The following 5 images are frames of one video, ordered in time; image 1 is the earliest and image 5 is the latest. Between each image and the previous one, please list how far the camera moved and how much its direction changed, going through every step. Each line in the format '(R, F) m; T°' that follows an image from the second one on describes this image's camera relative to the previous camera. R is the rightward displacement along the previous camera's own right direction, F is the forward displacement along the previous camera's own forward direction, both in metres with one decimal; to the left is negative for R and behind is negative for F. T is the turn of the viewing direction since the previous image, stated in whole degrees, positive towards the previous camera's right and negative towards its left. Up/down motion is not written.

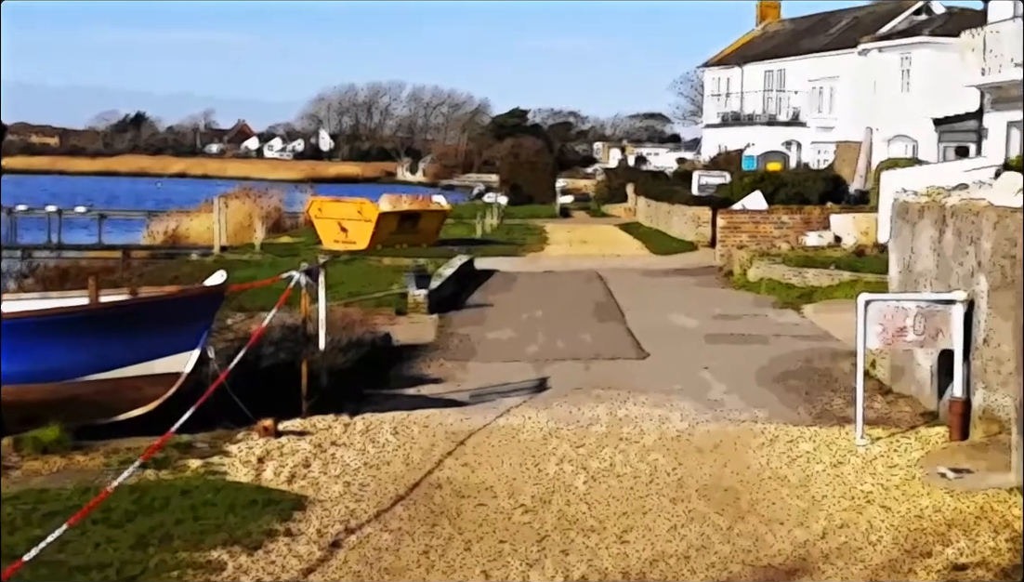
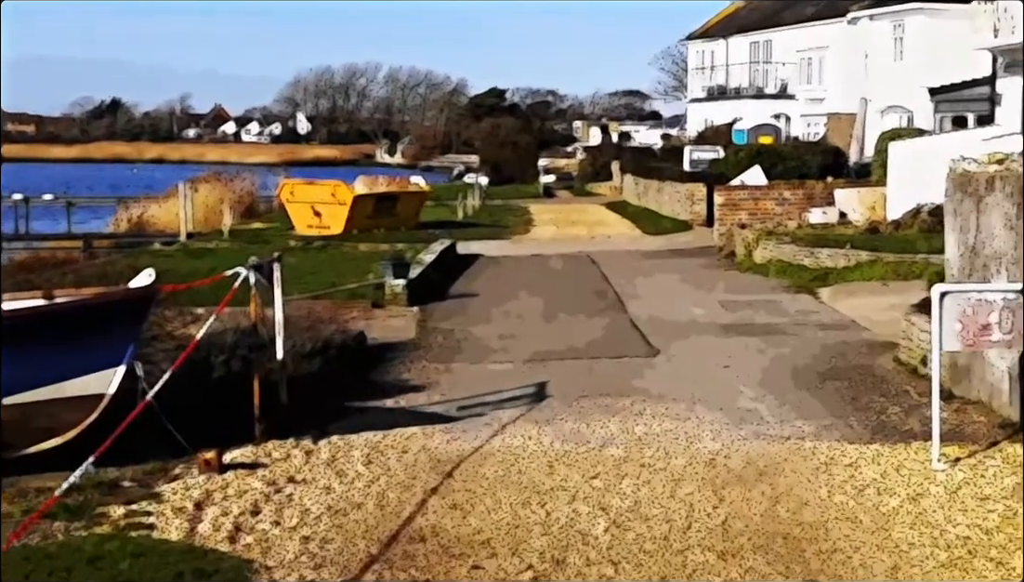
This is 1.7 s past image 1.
(-0.1, +1.9) m; +1°
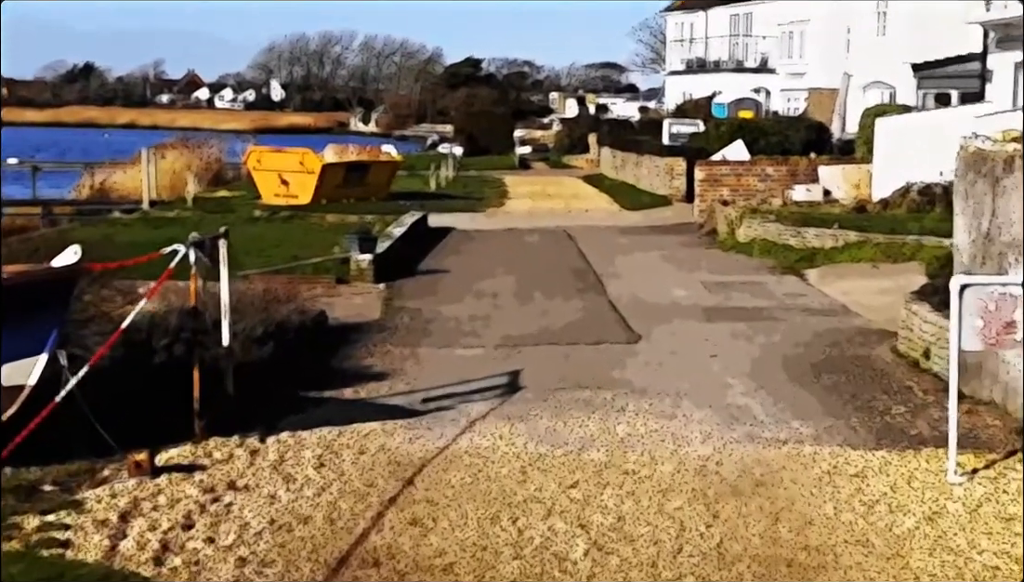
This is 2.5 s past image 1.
(0.0, +0.9) m; +1°
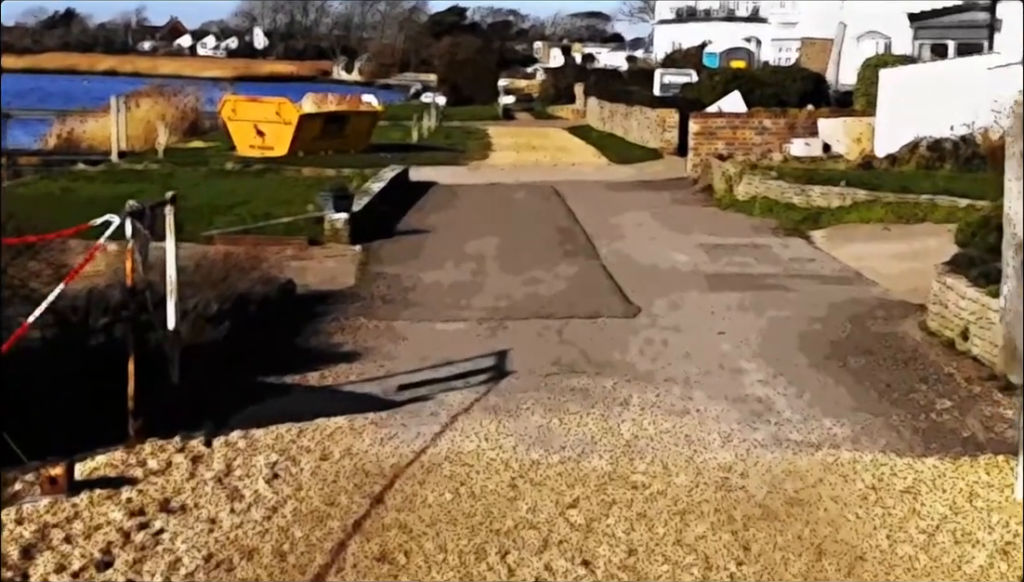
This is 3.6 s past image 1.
(0.0, +1.2) m; +1°
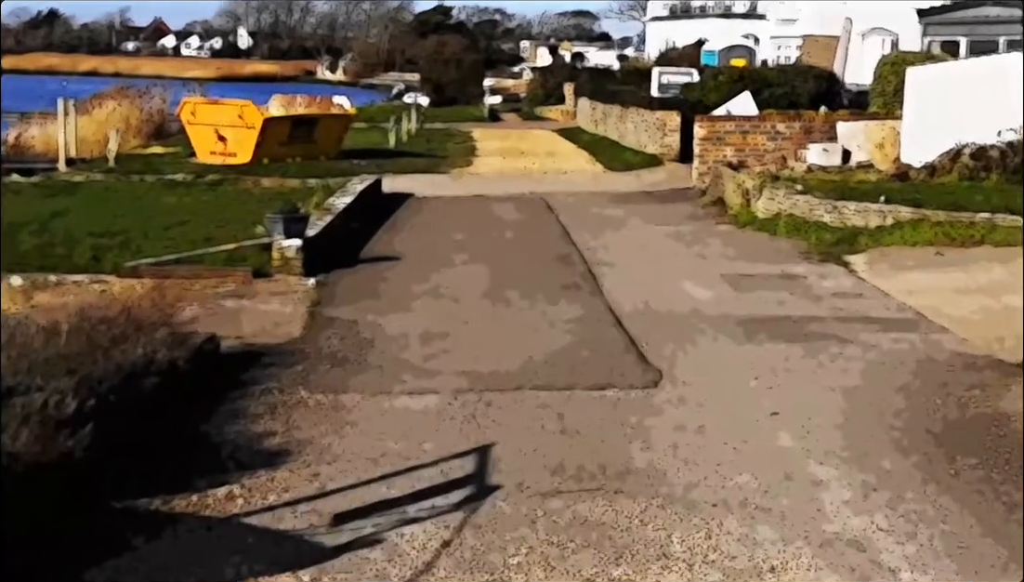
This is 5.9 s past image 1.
(0.0, +2.6) m; 0°
